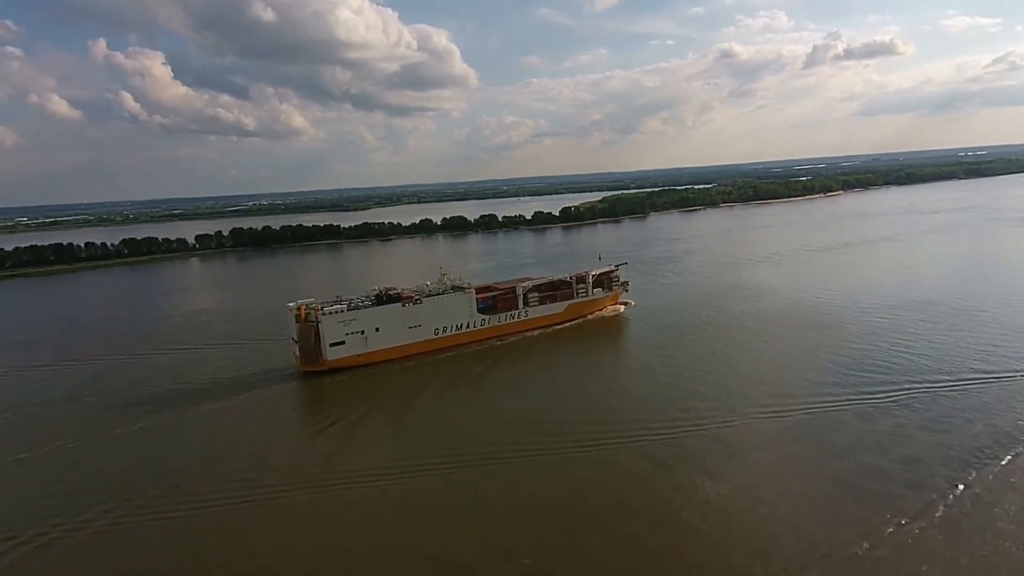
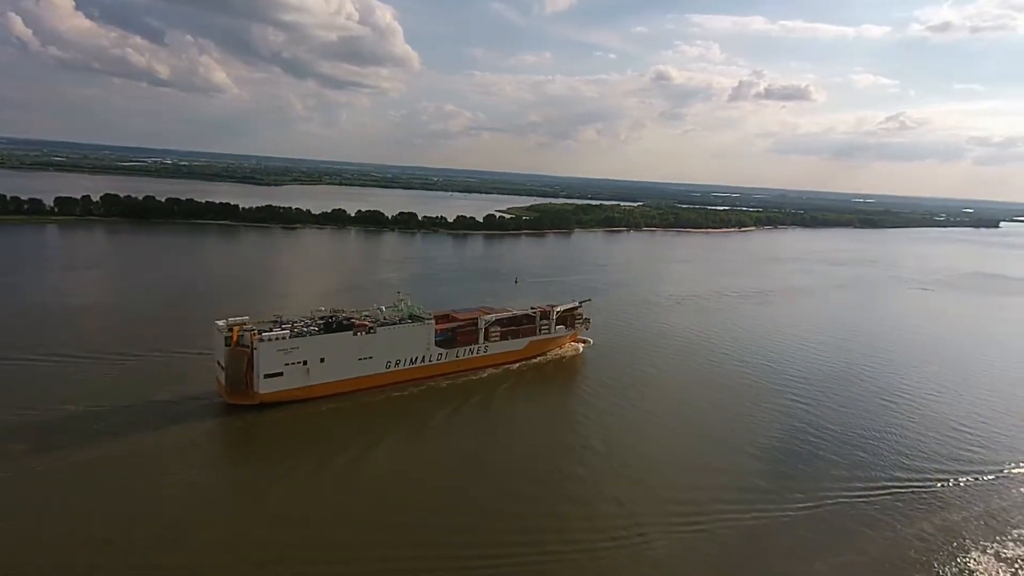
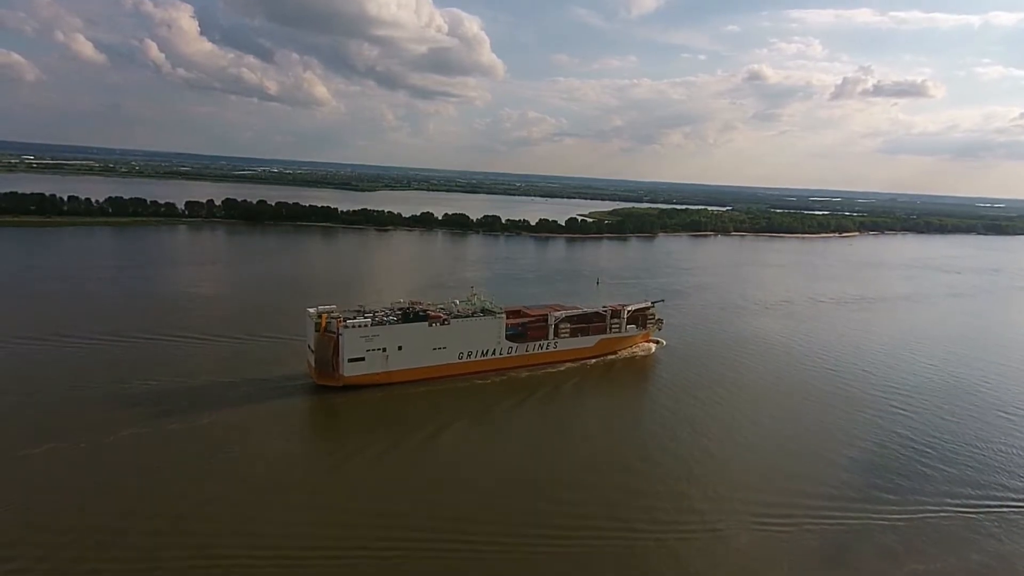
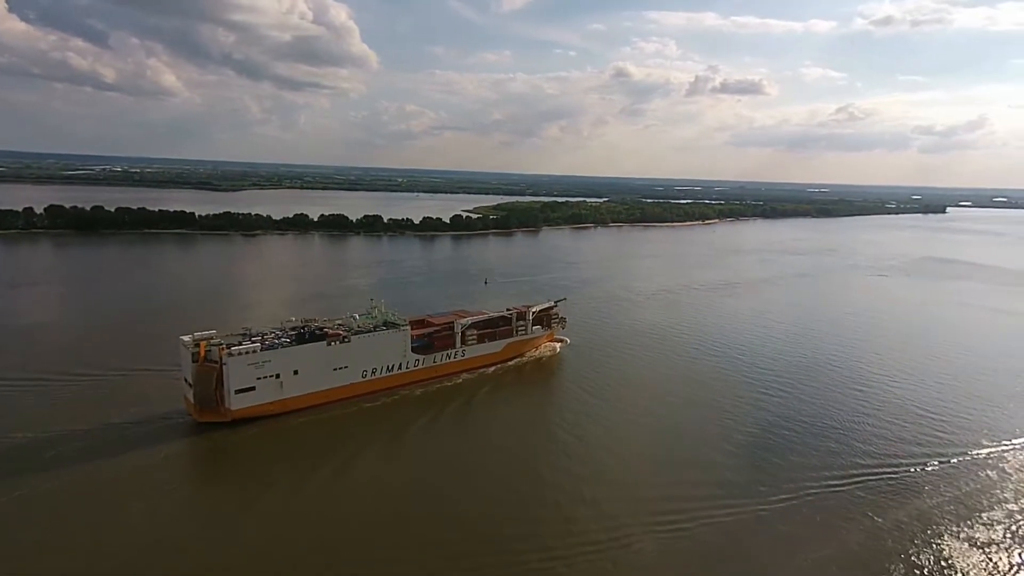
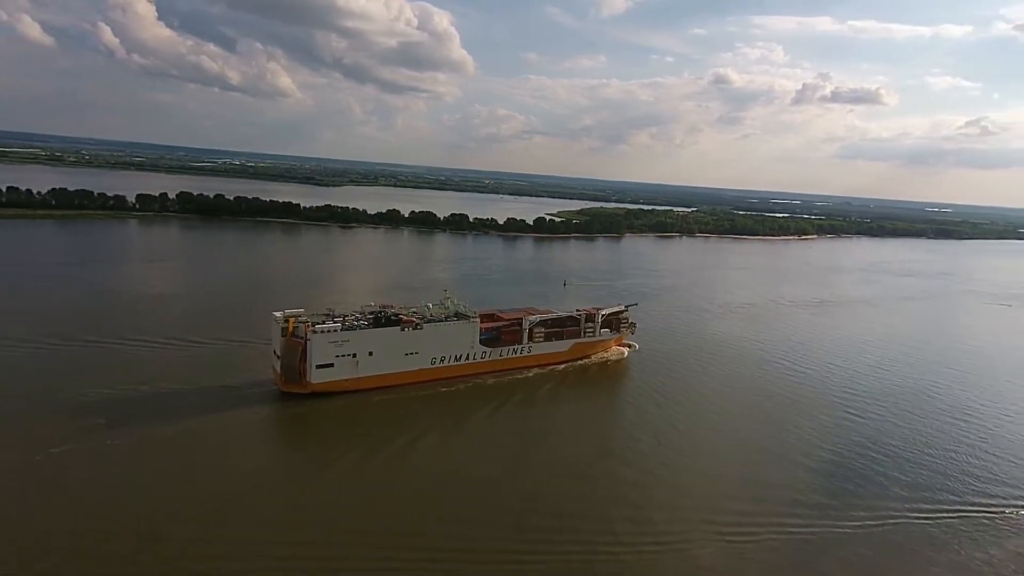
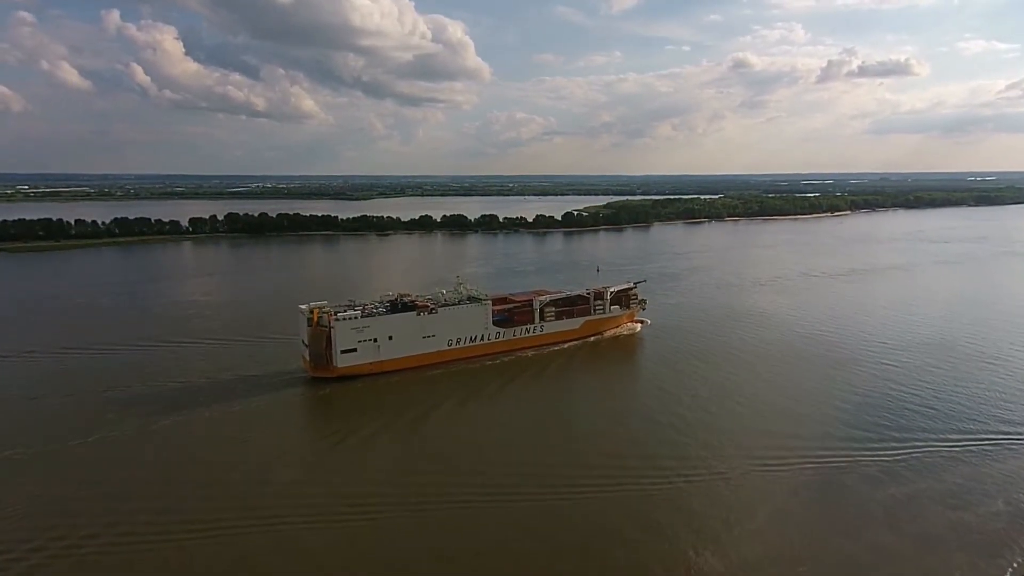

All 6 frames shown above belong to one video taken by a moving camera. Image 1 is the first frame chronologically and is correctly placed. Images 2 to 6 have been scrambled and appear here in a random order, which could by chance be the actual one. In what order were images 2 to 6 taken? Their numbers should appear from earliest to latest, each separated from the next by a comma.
6, 3, 5, 2, 4
